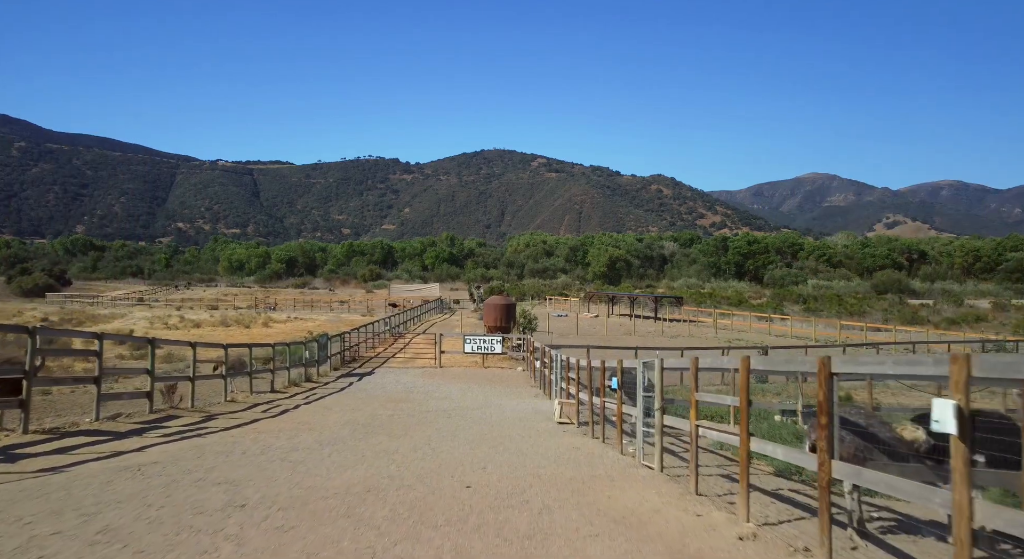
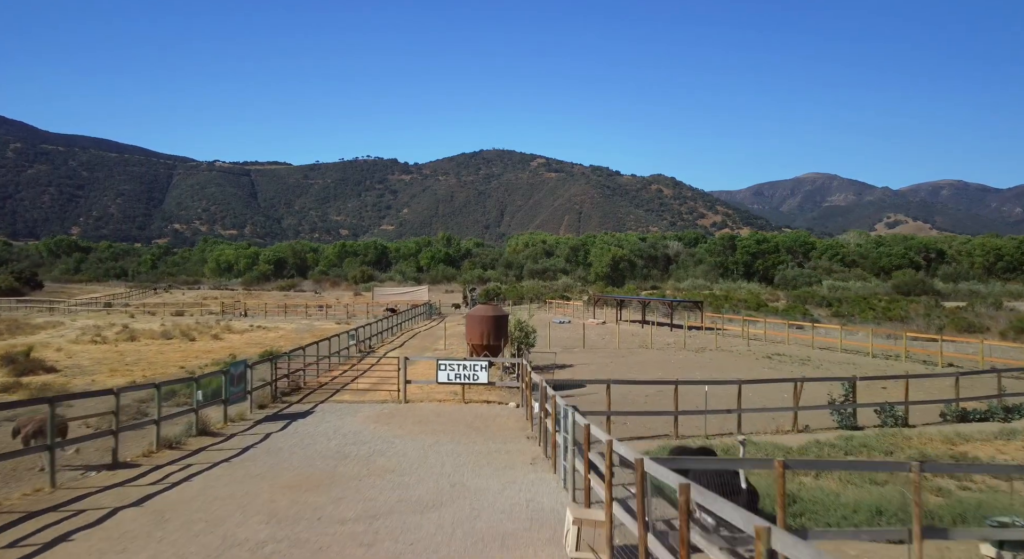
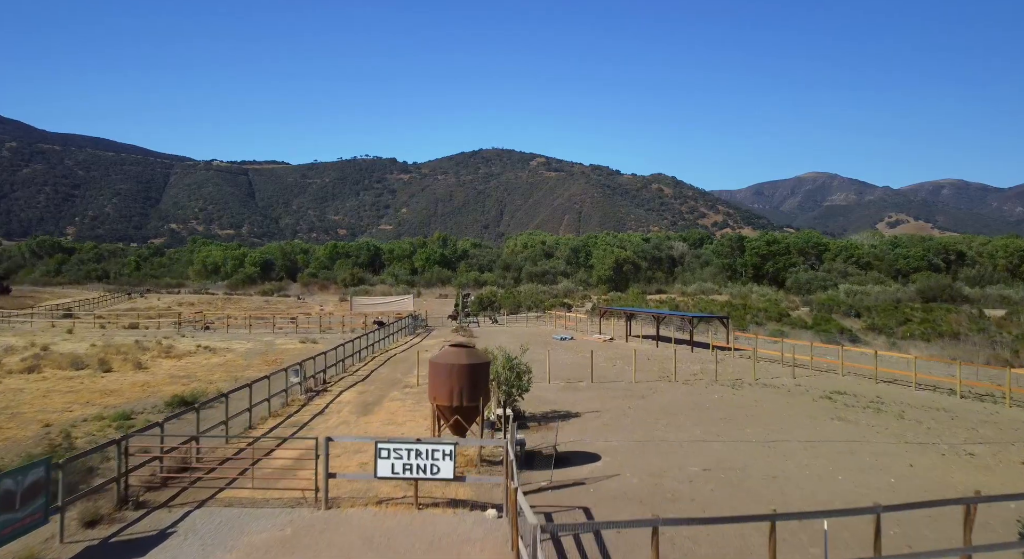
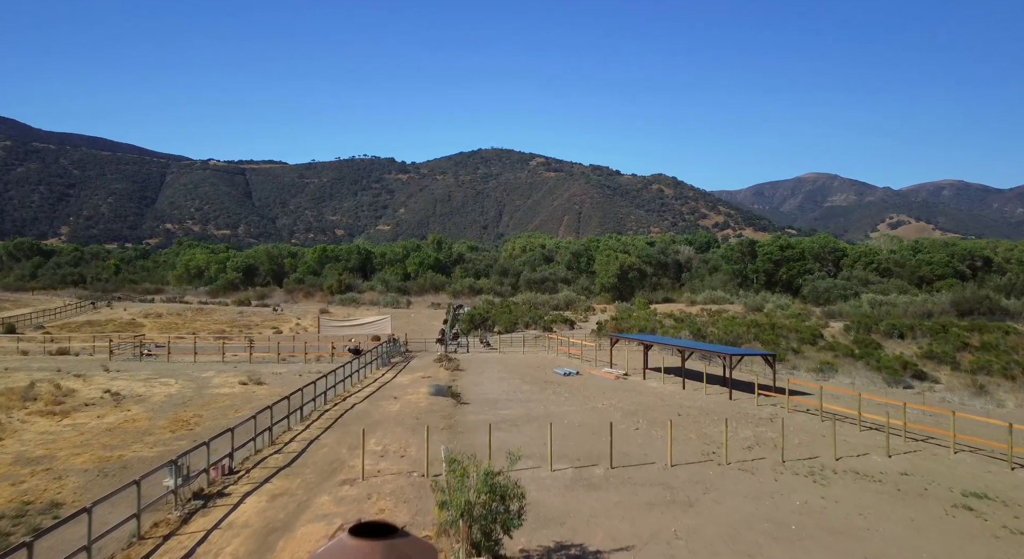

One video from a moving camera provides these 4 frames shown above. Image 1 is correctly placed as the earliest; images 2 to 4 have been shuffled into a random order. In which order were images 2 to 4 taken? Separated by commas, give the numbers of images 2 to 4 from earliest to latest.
2, 3, 4
